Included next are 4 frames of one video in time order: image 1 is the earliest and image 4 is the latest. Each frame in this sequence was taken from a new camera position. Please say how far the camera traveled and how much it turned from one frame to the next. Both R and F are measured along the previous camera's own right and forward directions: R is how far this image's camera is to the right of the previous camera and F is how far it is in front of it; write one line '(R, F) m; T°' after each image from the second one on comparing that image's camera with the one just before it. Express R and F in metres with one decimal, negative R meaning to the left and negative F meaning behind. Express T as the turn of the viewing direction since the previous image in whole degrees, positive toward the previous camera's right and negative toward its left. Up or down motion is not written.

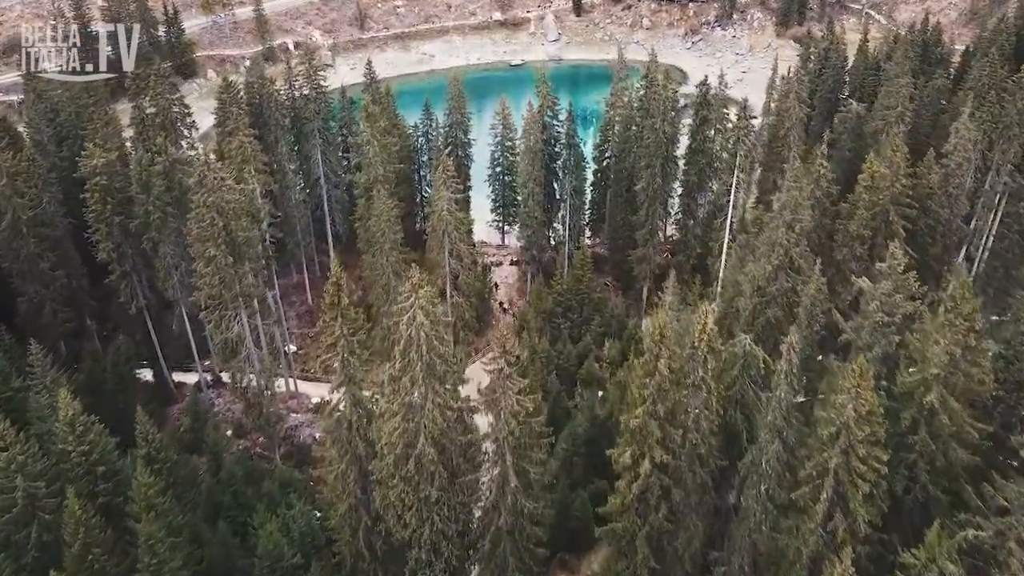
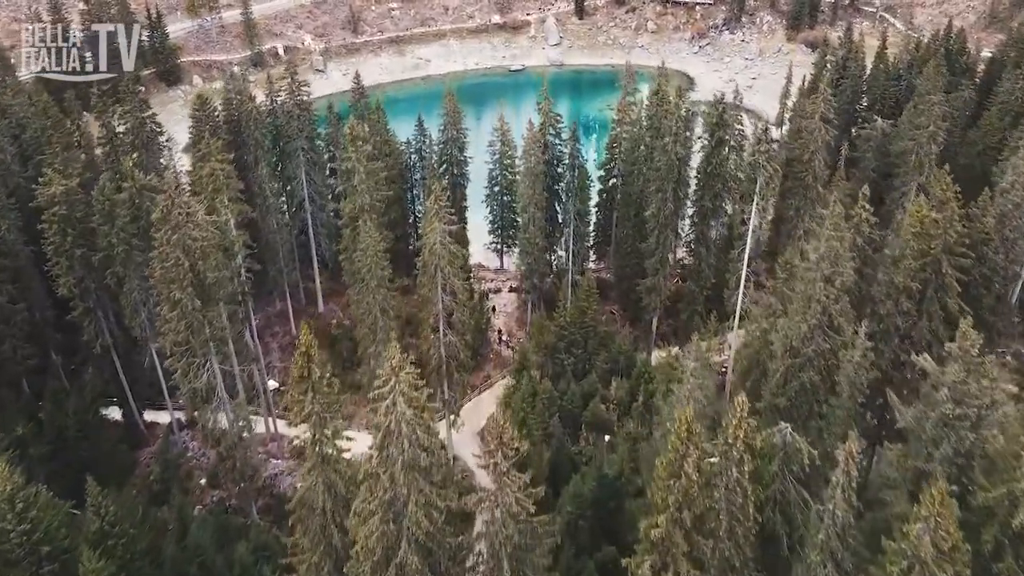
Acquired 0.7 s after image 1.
(0.0, +3.5) m; 0°
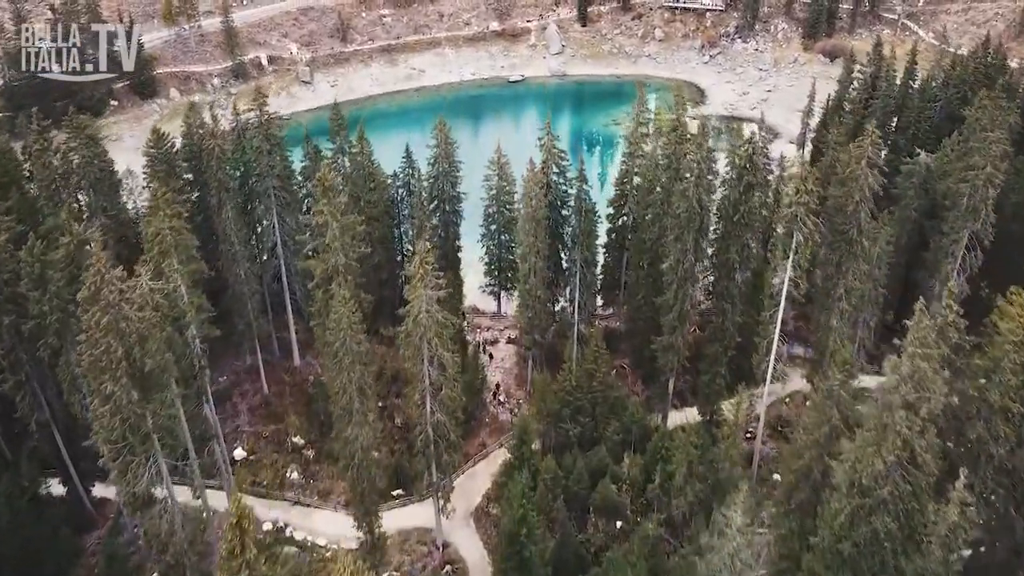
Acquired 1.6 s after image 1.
(0.0, +5.1) m; 0°
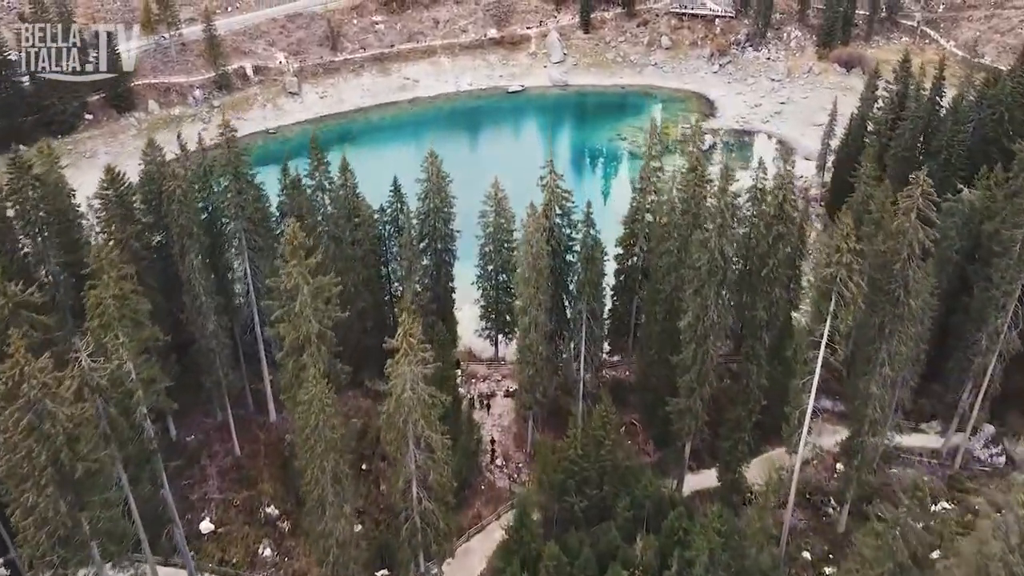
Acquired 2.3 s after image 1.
(0.0, +4.1) m; 0°
